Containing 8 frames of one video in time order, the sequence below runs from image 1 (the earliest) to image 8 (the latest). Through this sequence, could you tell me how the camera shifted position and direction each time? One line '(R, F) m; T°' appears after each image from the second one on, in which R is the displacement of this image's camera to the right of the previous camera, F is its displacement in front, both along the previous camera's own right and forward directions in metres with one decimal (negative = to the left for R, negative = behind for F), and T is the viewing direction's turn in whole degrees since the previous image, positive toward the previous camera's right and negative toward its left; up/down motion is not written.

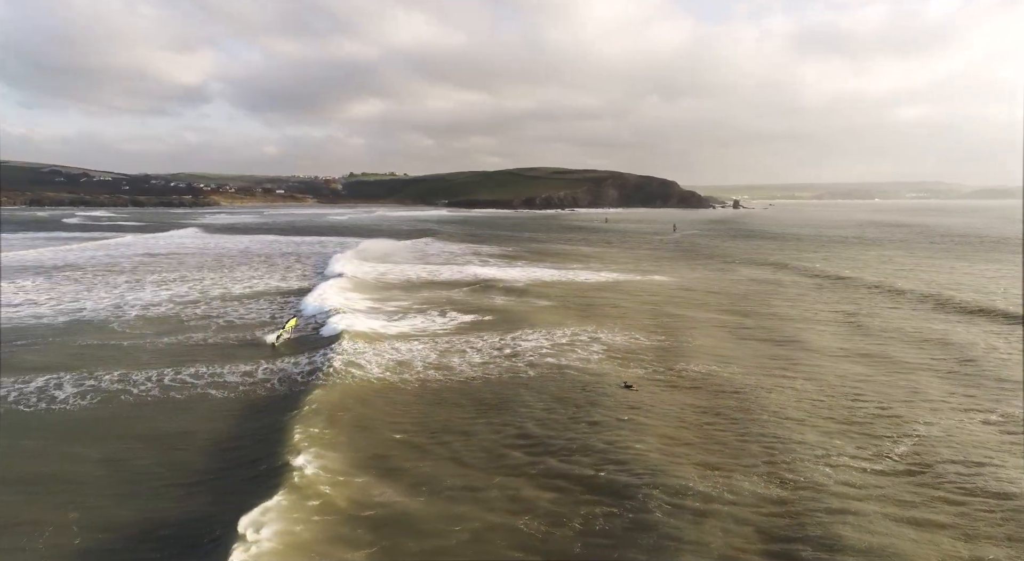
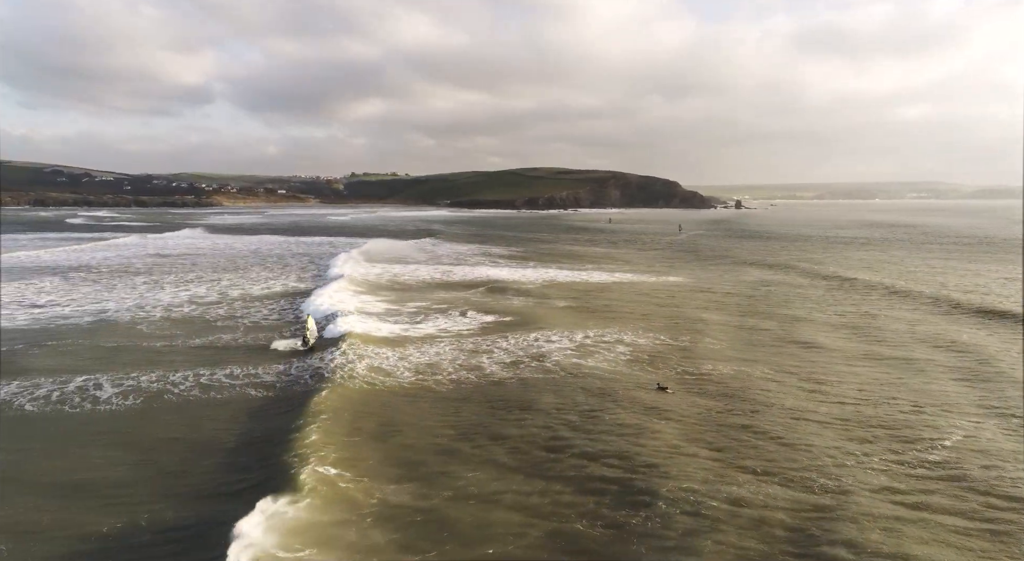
(-0.4, -0.1) m; 0°
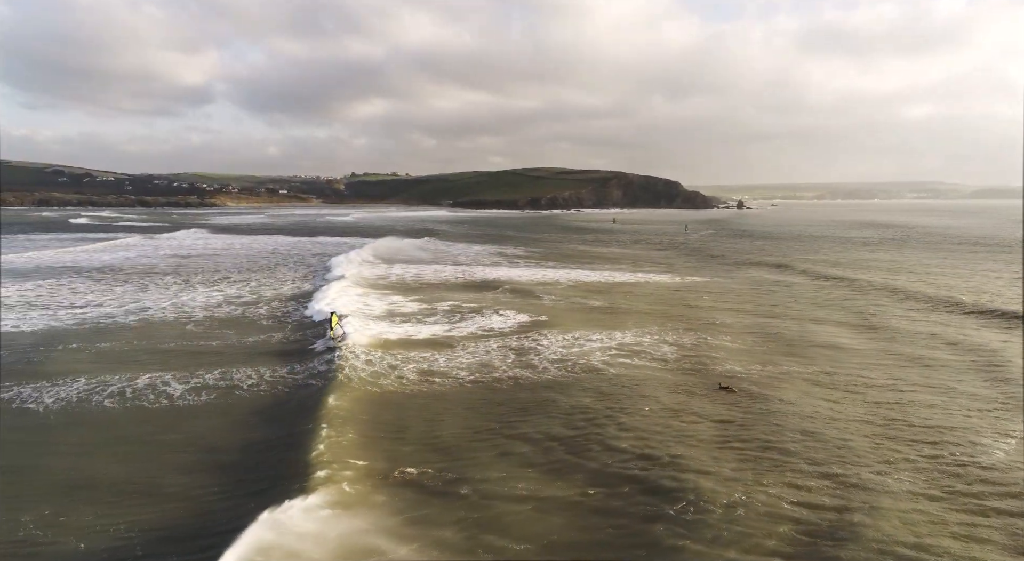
(-0.8, -0.2) m; 0°
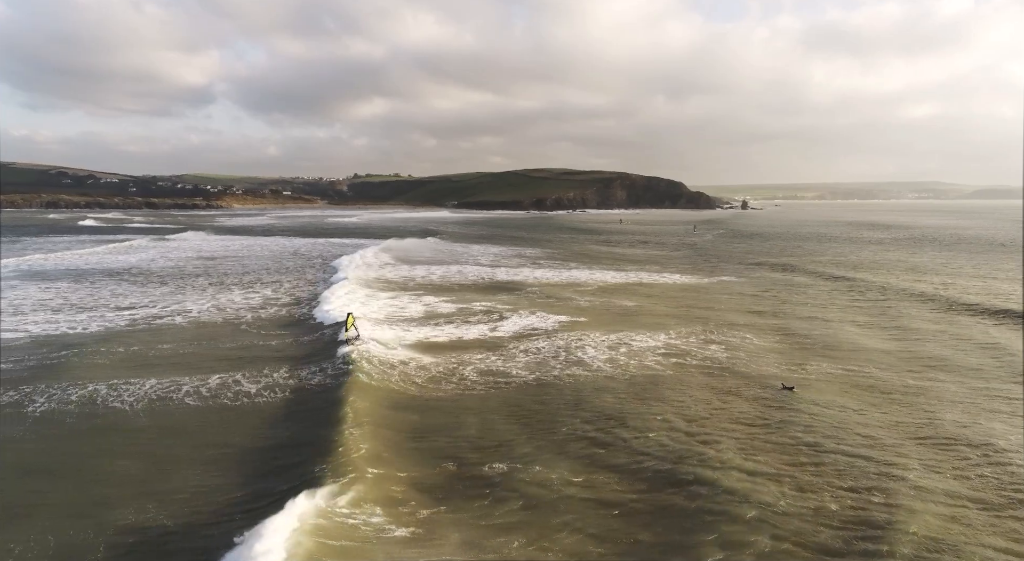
(-0.8, -0.2) m; 0°
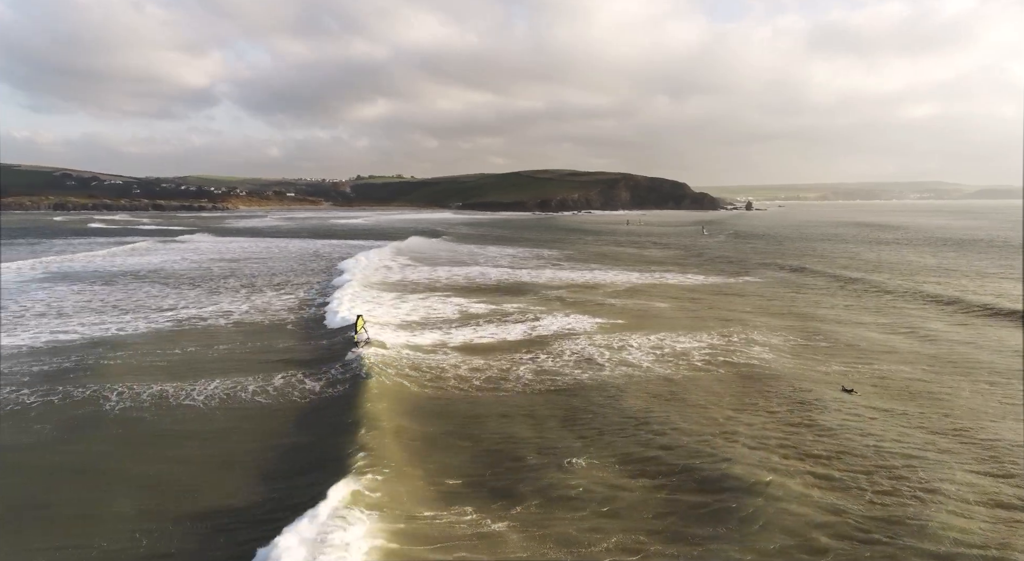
(-0.8, -0.2) m; 0°
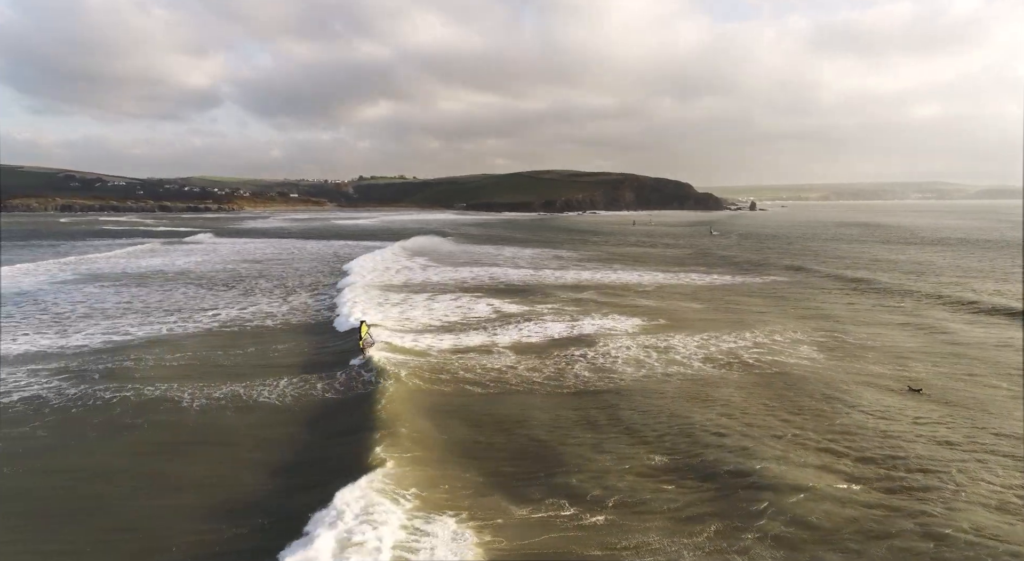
(-0.8, -0.2) m; 0°
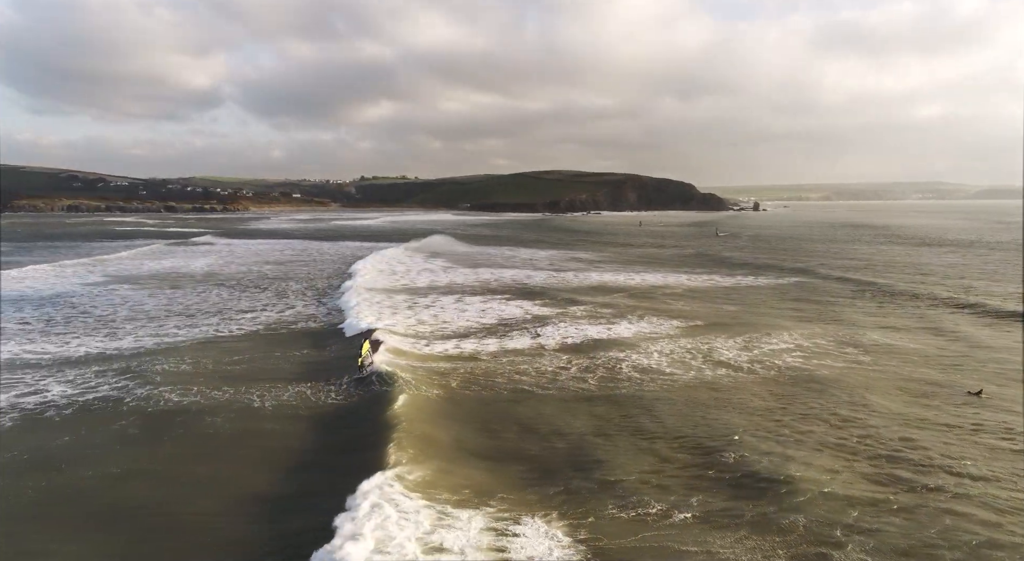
(-0.8, -0.2) m; 0°
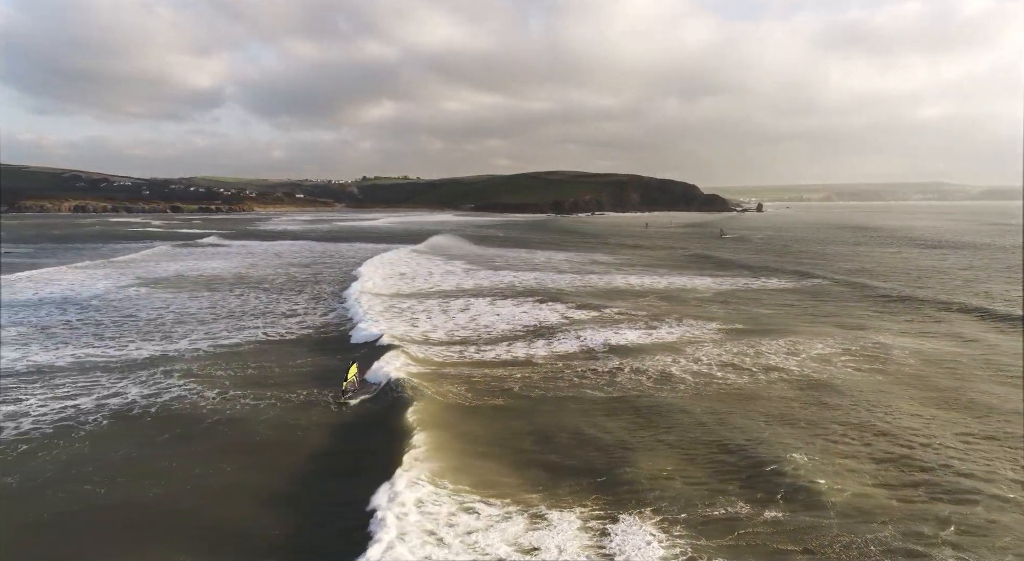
(-0.9, -0.2) m; 0°
